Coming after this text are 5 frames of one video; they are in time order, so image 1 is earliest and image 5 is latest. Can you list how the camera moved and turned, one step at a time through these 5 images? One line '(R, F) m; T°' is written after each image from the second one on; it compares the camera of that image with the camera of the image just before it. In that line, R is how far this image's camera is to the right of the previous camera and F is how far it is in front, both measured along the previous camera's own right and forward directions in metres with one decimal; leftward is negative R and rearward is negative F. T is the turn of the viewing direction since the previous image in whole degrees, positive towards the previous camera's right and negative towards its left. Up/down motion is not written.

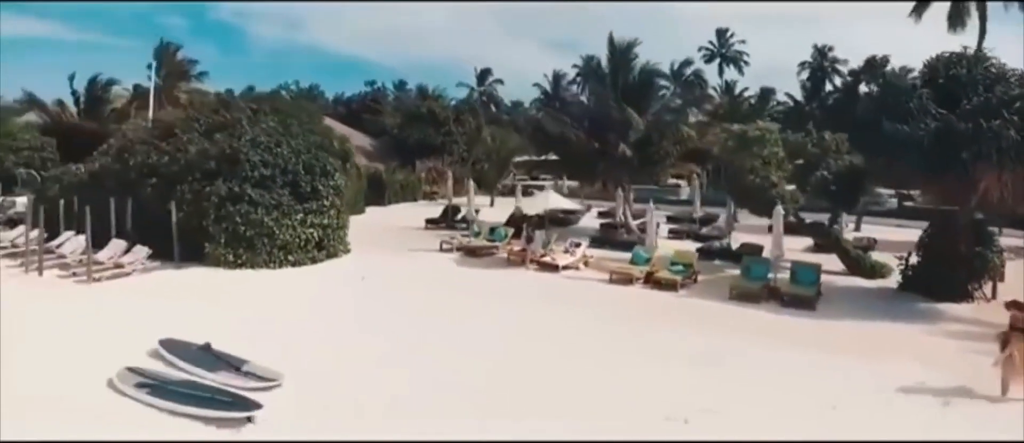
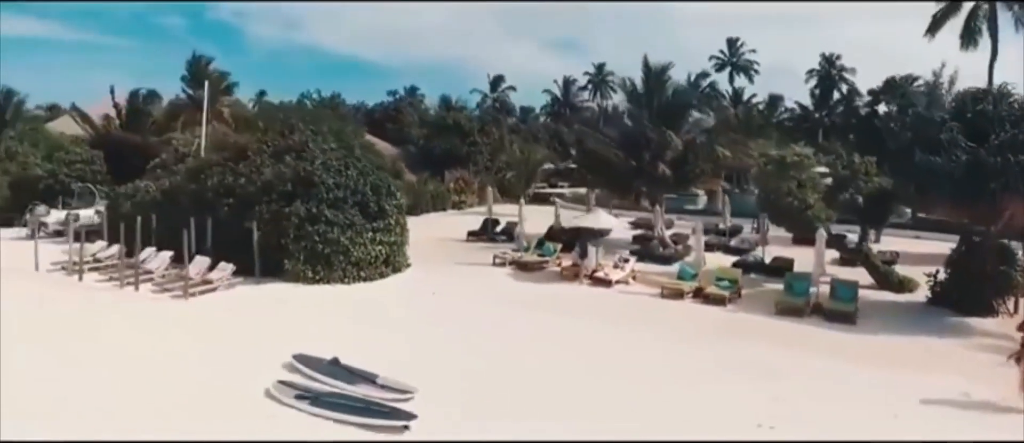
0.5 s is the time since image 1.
(-0.8, -0.8) m; 0°
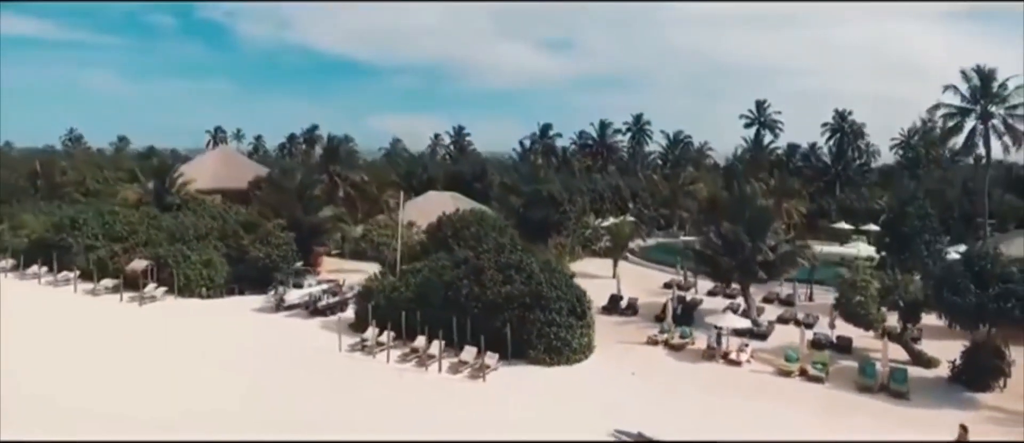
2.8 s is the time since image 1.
(-3.5, -5.4) m; +1°
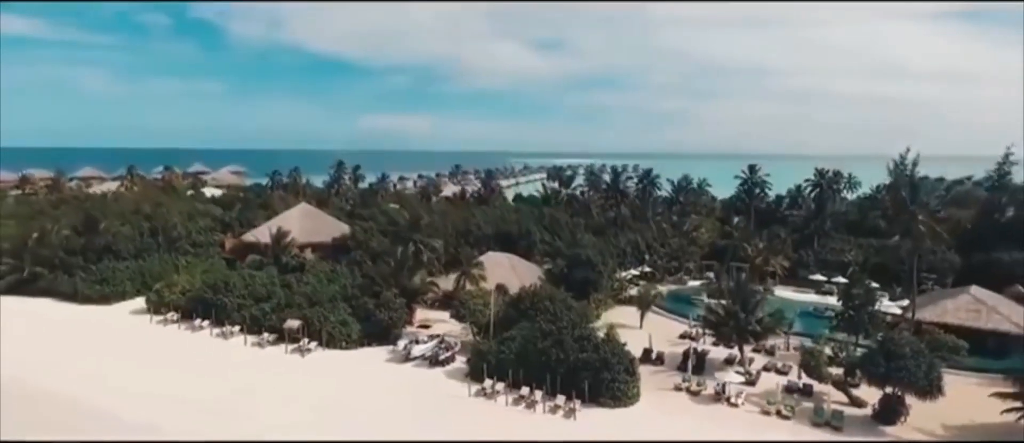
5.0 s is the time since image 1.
(-2.5, -8.3) m; 0°
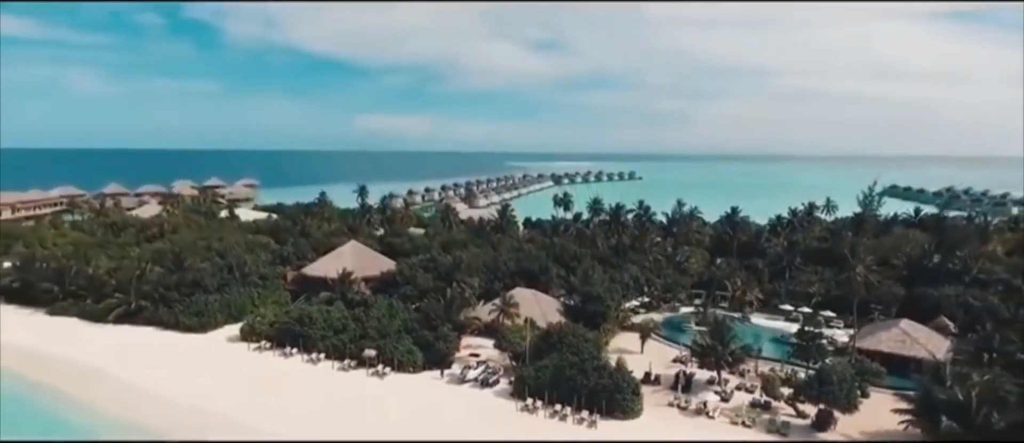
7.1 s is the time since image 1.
(-1.7, -8.8) m; 0°
